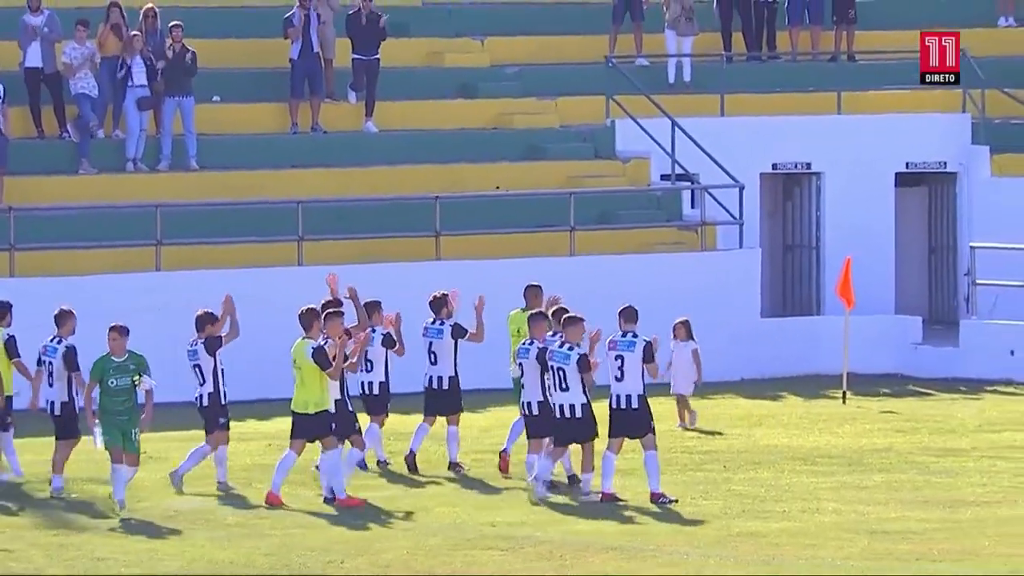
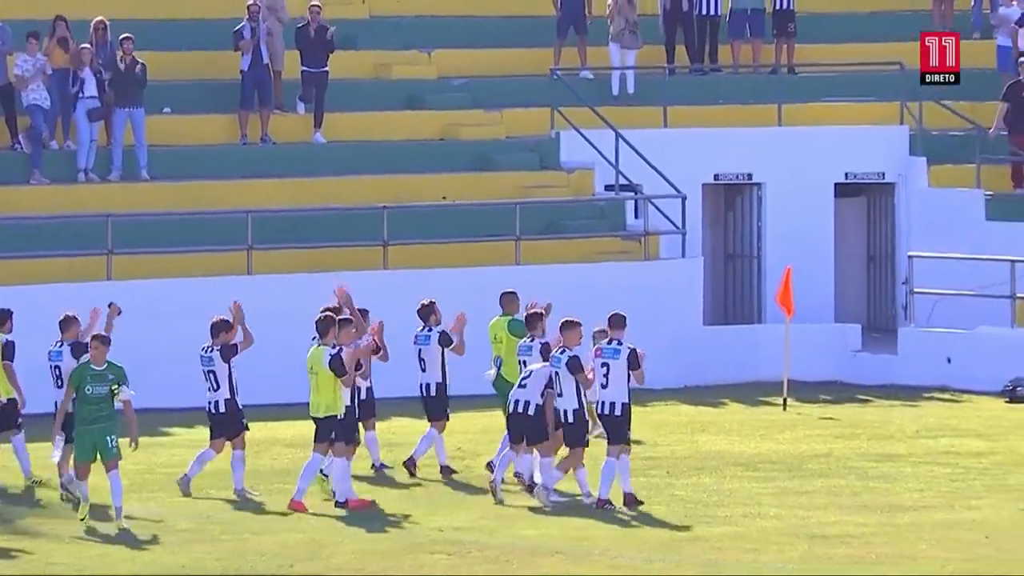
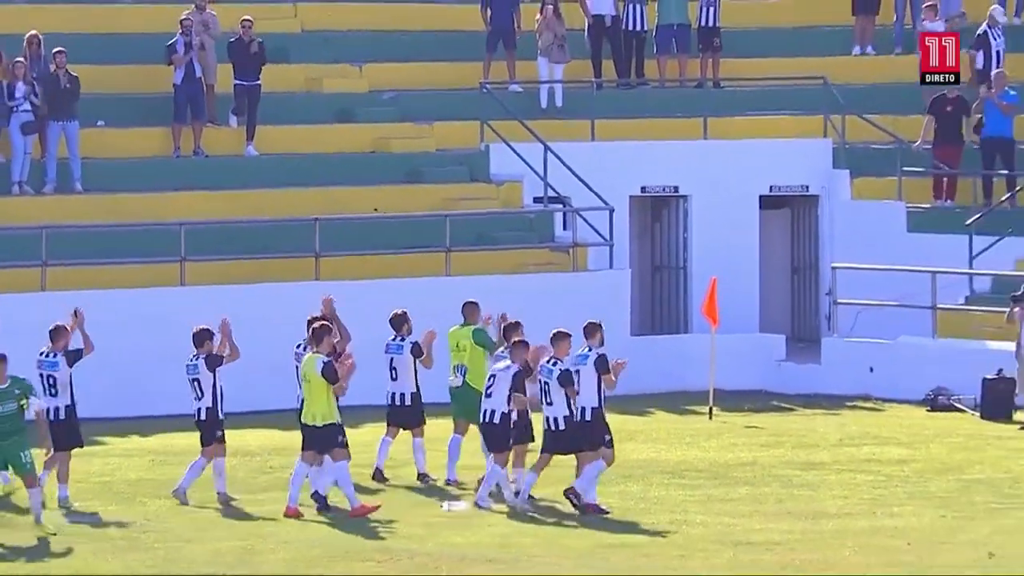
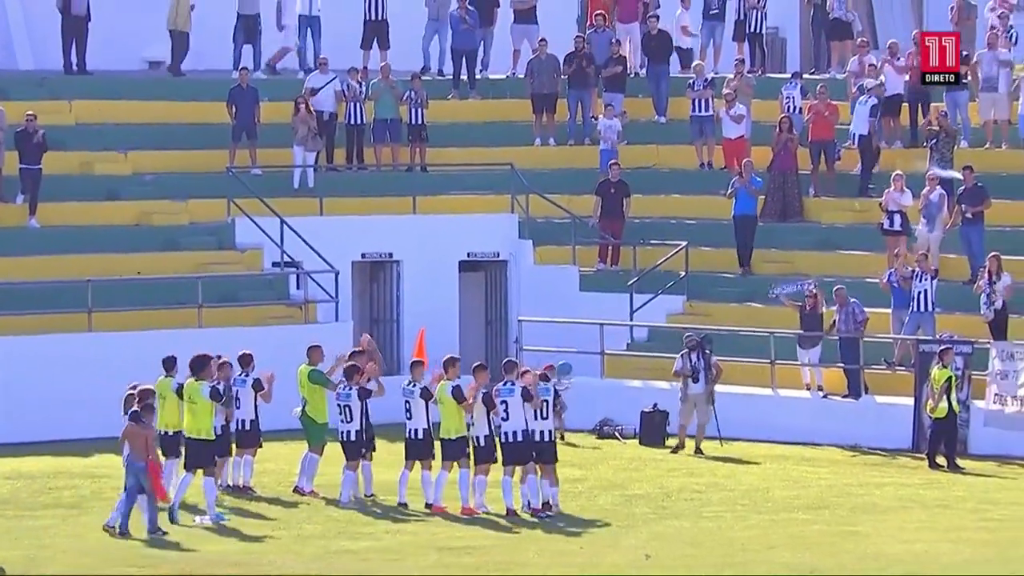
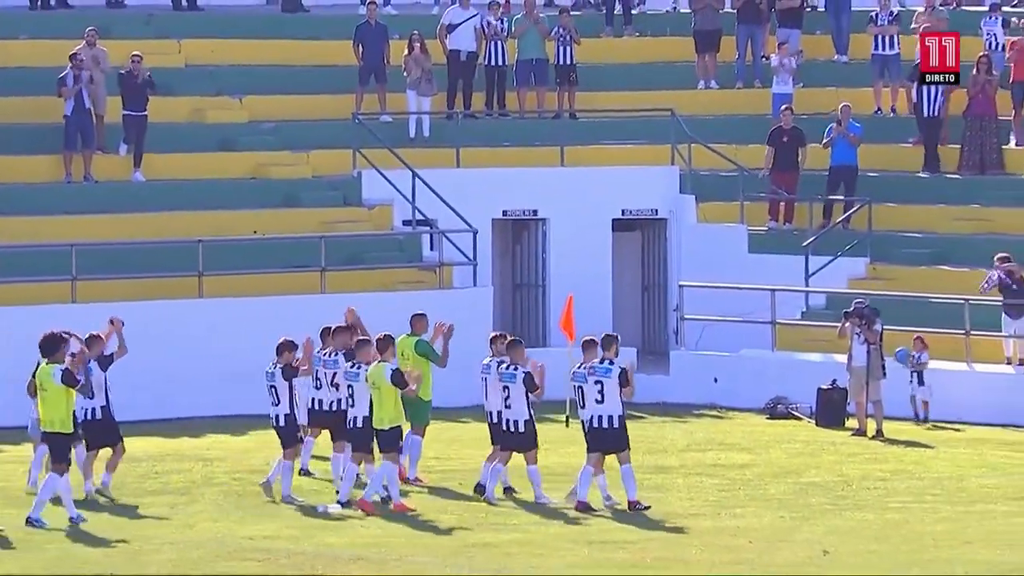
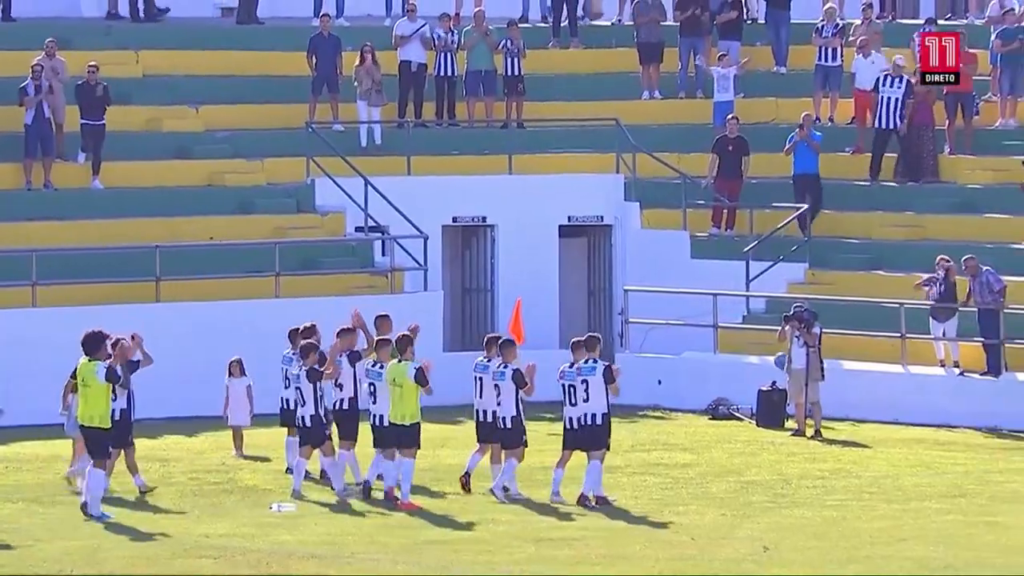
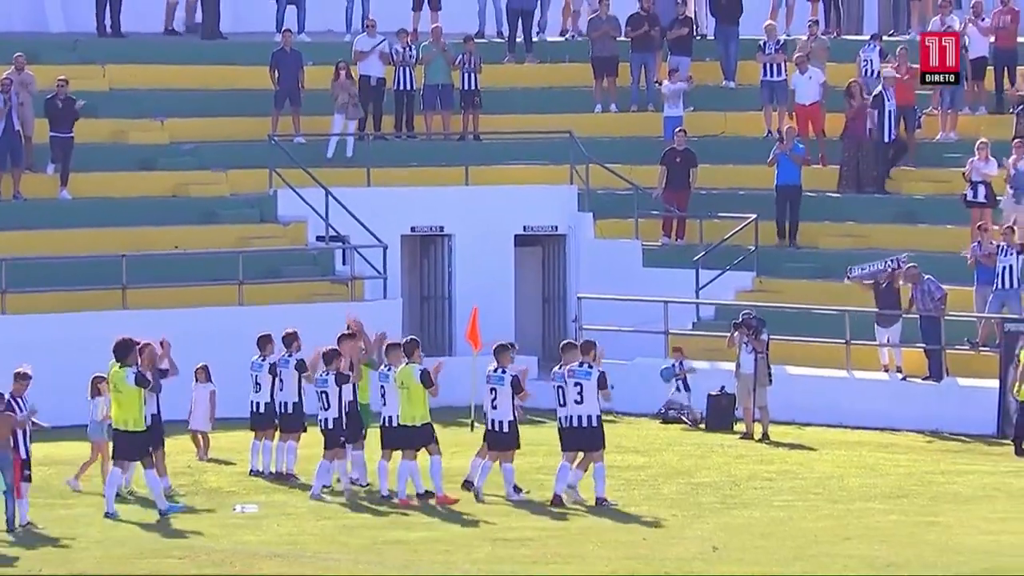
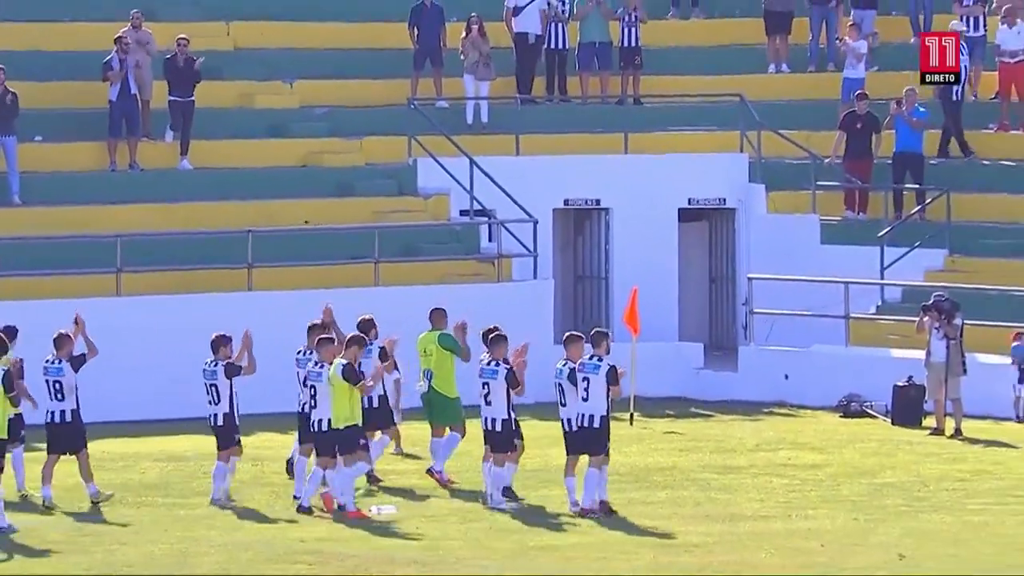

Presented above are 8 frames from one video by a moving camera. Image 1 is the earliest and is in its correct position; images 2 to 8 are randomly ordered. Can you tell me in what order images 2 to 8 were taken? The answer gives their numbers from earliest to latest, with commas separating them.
2, 3, 8, 5, 6, 7, 4
